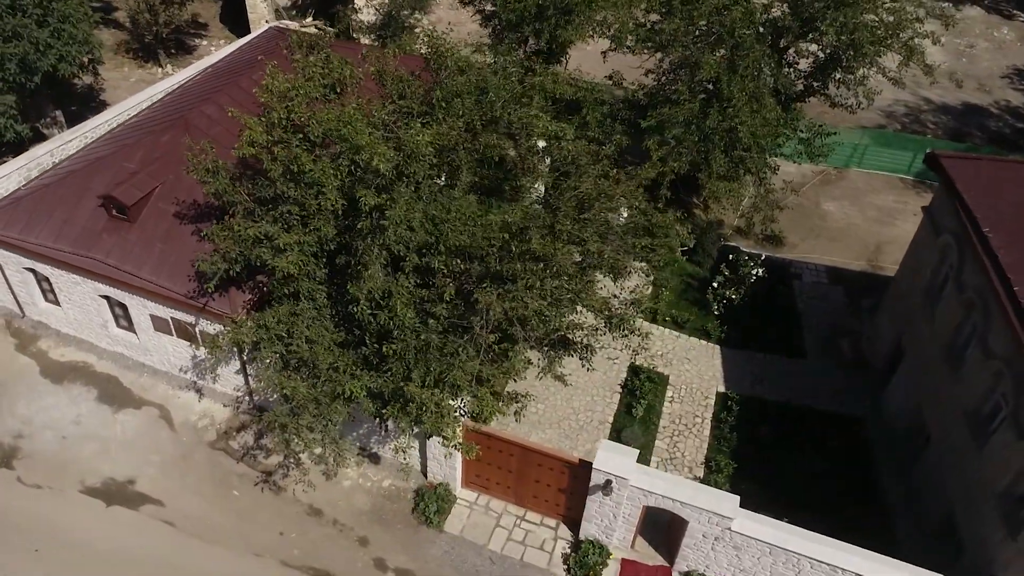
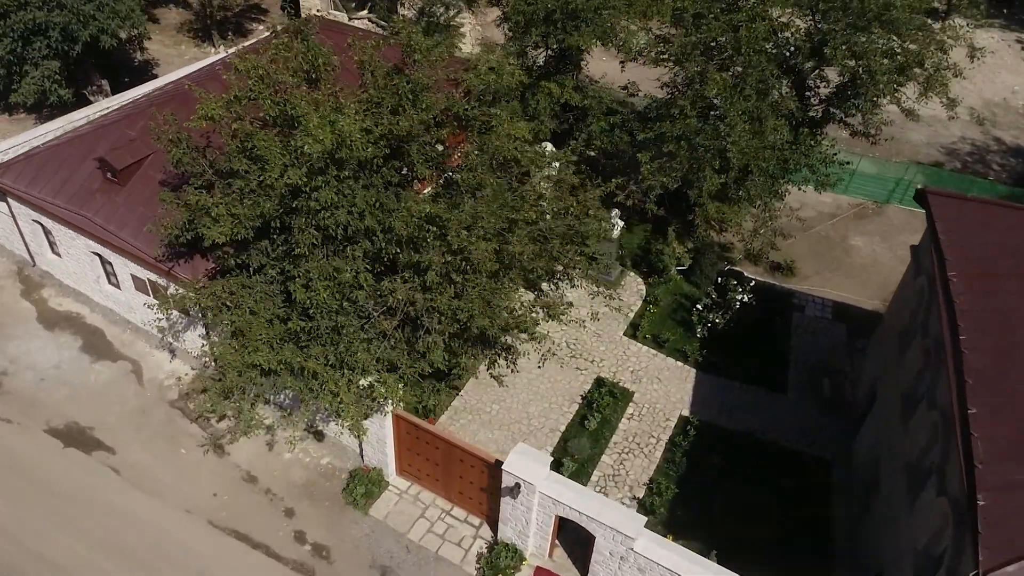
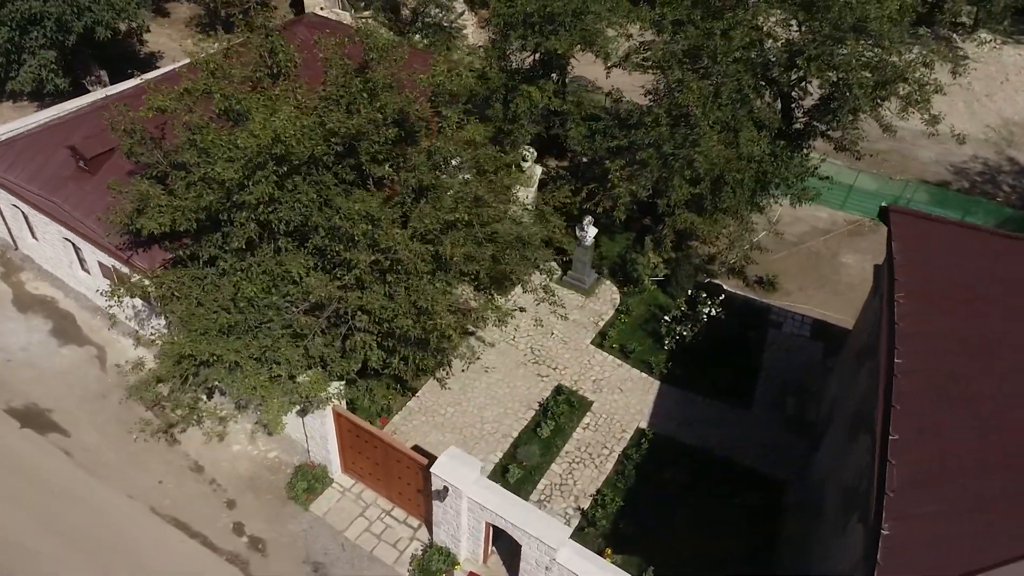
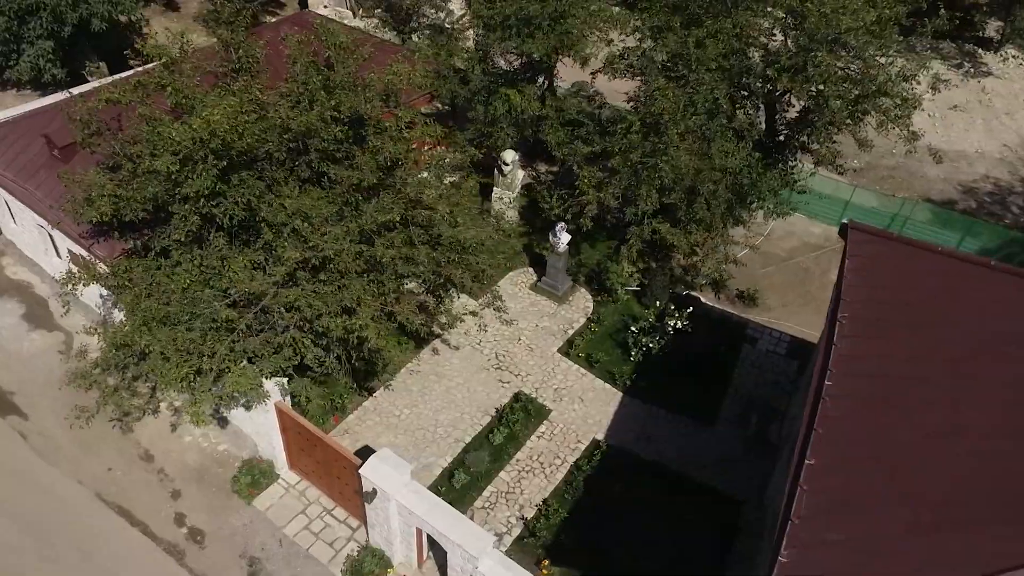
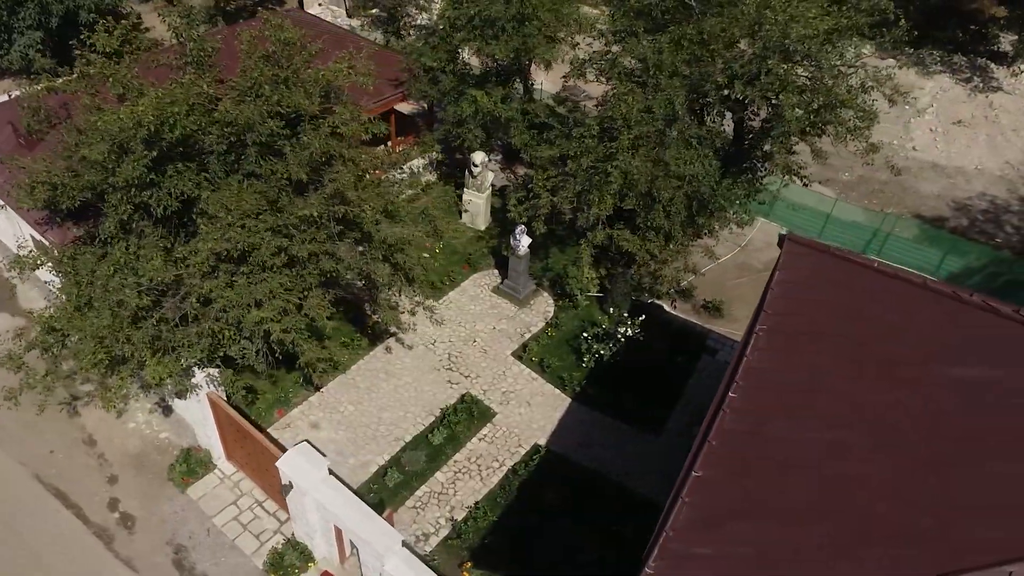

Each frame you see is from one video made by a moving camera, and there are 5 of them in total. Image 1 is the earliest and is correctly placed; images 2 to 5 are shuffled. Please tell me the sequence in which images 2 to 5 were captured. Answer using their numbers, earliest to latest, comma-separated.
2, 3, 4, 5
